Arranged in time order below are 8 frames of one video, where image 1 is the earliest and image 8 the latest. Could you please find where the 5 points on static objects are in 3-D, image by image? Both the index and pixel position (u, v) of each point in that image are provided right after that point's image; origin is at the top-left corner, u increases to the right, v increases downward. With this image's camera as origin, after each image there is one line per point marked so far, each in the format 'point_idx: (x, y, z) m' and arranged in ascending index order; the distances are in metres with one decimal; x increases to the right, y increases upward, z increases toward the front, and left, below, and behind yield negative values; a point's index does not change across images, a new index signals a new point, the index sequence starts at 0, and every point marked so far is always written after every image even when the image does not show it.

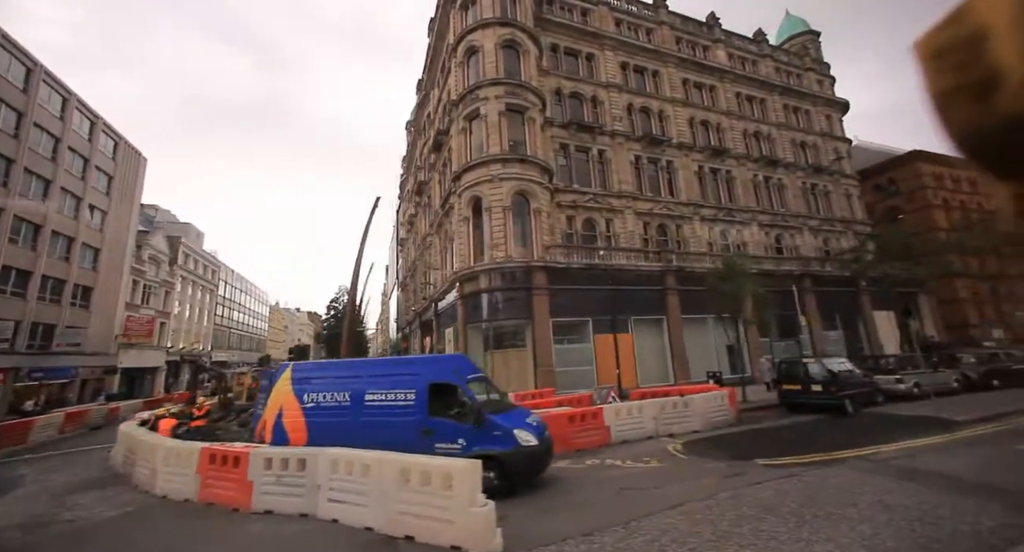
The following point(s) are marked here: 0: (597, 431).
0: (+2.3, -4.1, +11.3) m
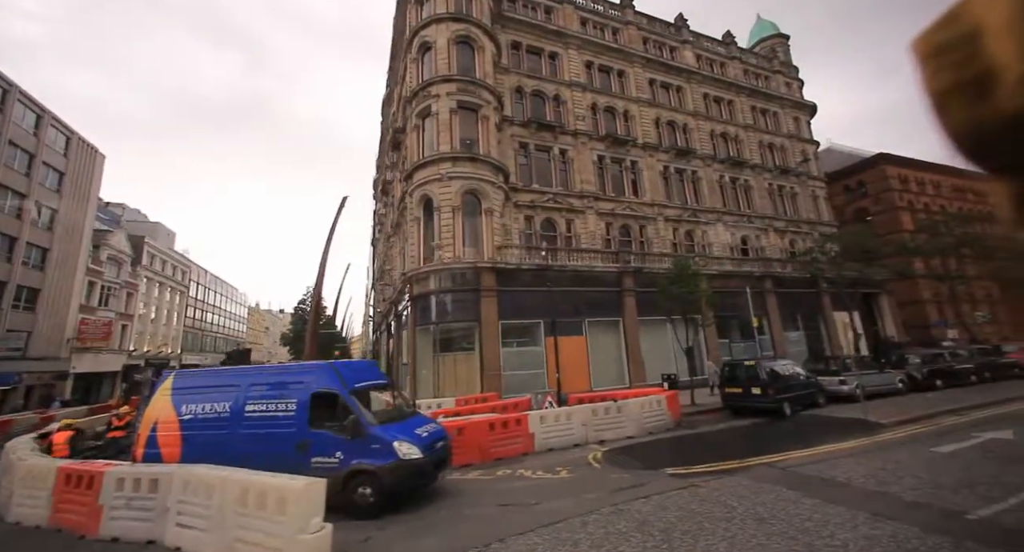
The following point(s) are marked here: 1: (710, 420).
0: (+0.3, -4.1, +10.9) m
1: (+6.5, -4.8, +14.4) m
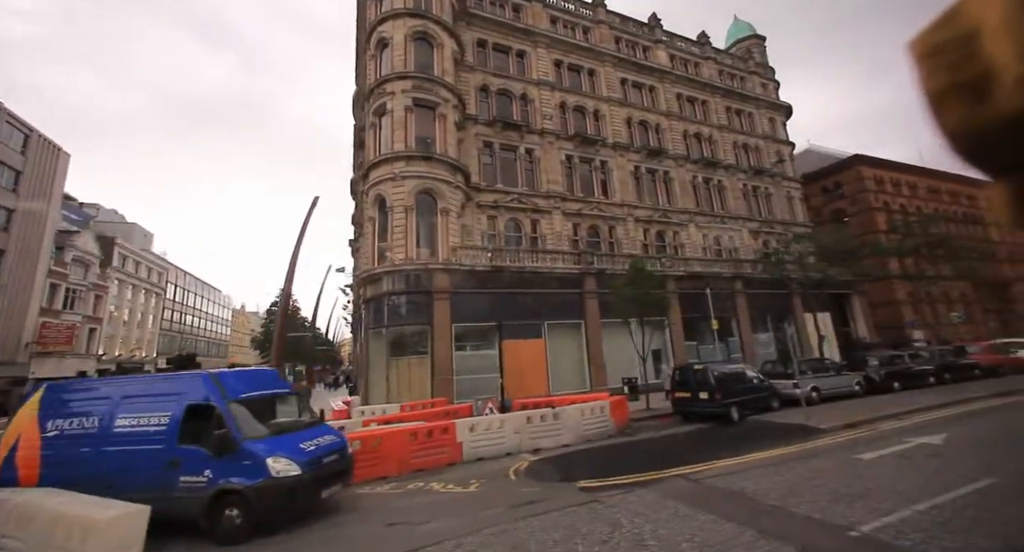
0: (-1.5, -4.1, +10.5) m
1: (+4.7, -4.9, +14.1) m
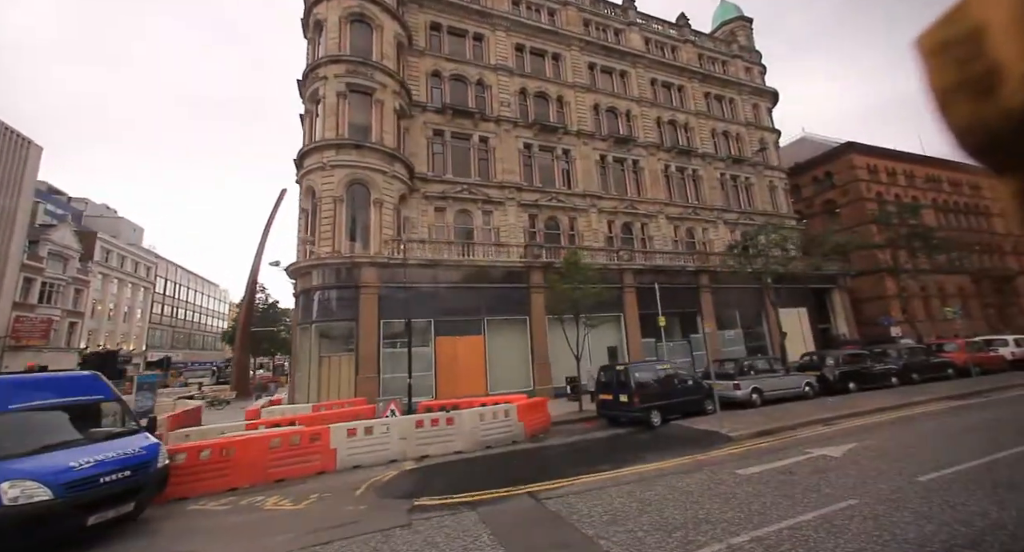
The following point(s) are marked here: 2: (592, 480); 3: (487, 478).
0: (-4.4, -4.0, +9.7) m
1: (+1.9, -4.7, +13.2) m
2: (+1.4, -3.7, +7.9) m
3: (-0.4, -4.0, +8.8) m
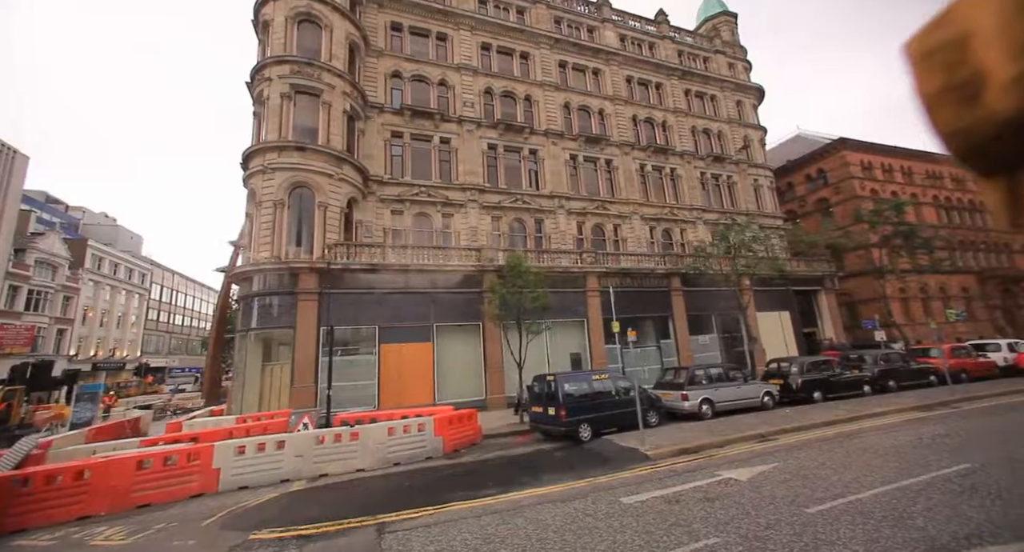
0: (-6.7, -4.2, +9.1) m
1: (-0.3, -4.8, +12.4) m
2: (-0.9, -3.8, +7.1) m
3: (-2.8, -4.2, +8.0) m
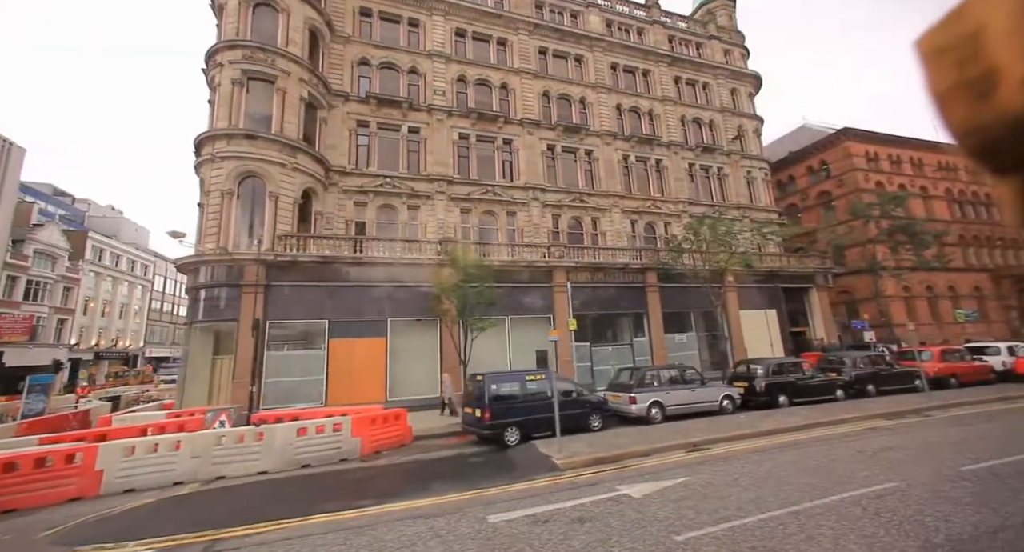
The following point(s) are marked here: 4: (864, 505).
0: (-8.7, -4.0, +8.6) m
1: (-2.3, -4.6, +11.8) m
2: (-3.0, -3.7, +6.5) m
3: (-4.9, -4.0, +7.5) m
4: (+4.8, -3.1, +5.9) m
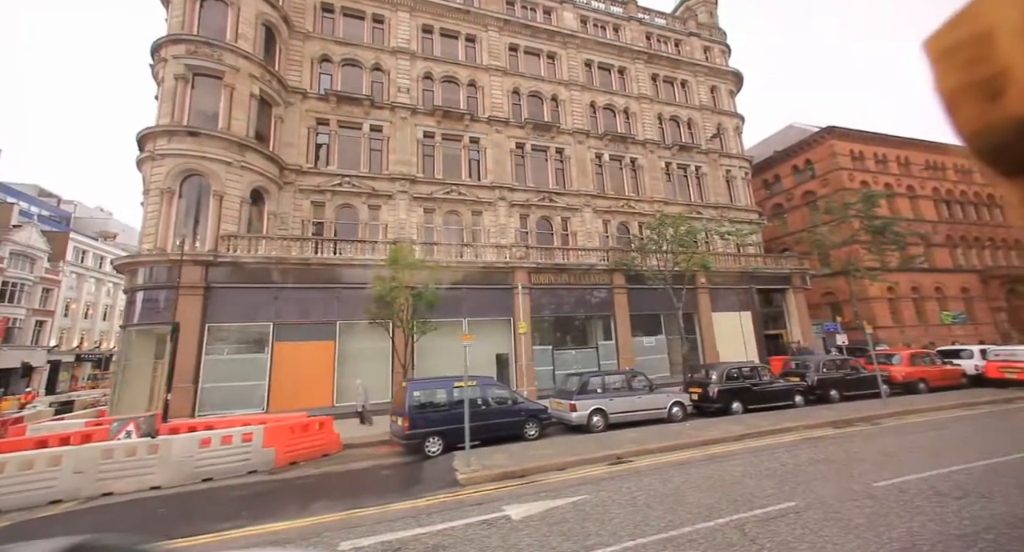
0: (-10.6, -4.0, +8.1) m
1: (-4.2, -4.7, +11.2) m
2: (-4.9, -3.7, +5.9) m
3: (-6.8, -4.1, +6.9) m
4: (+2.9, -3.1, +5.3) m
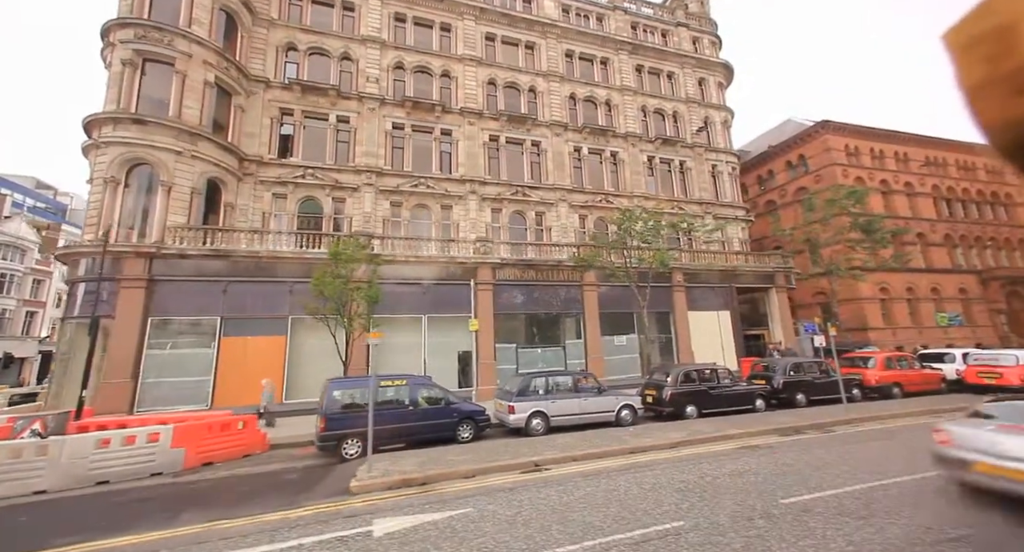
0: (-12.5, -3.8, +7.7) m
1: (-6.0, -4.5, +10.7) m
2: (-6.8, -3.6, +5.5) m
3: (-8.6, -3.9, +6.5) m
4: (+1.0, -3.1, +4.7) m
